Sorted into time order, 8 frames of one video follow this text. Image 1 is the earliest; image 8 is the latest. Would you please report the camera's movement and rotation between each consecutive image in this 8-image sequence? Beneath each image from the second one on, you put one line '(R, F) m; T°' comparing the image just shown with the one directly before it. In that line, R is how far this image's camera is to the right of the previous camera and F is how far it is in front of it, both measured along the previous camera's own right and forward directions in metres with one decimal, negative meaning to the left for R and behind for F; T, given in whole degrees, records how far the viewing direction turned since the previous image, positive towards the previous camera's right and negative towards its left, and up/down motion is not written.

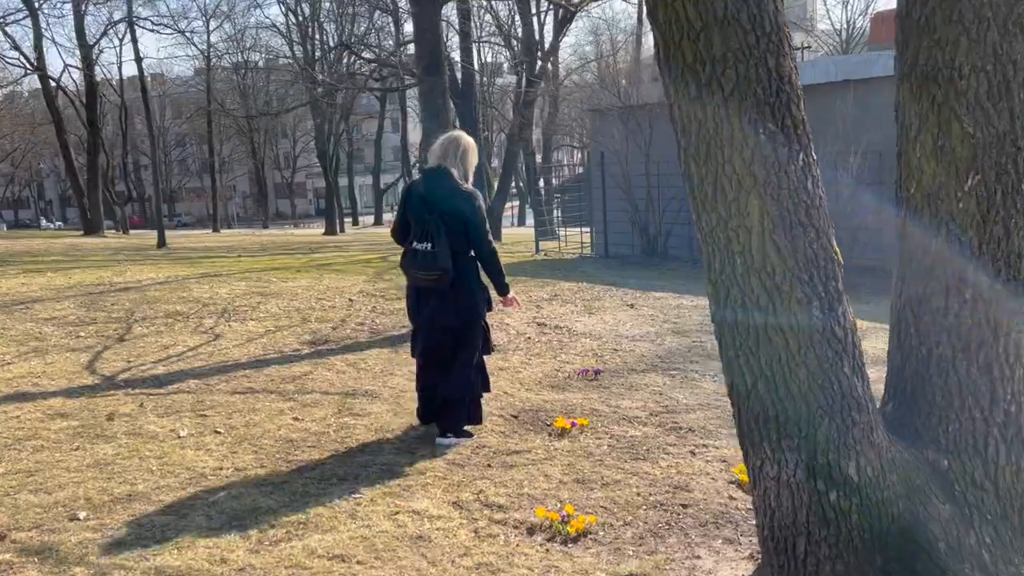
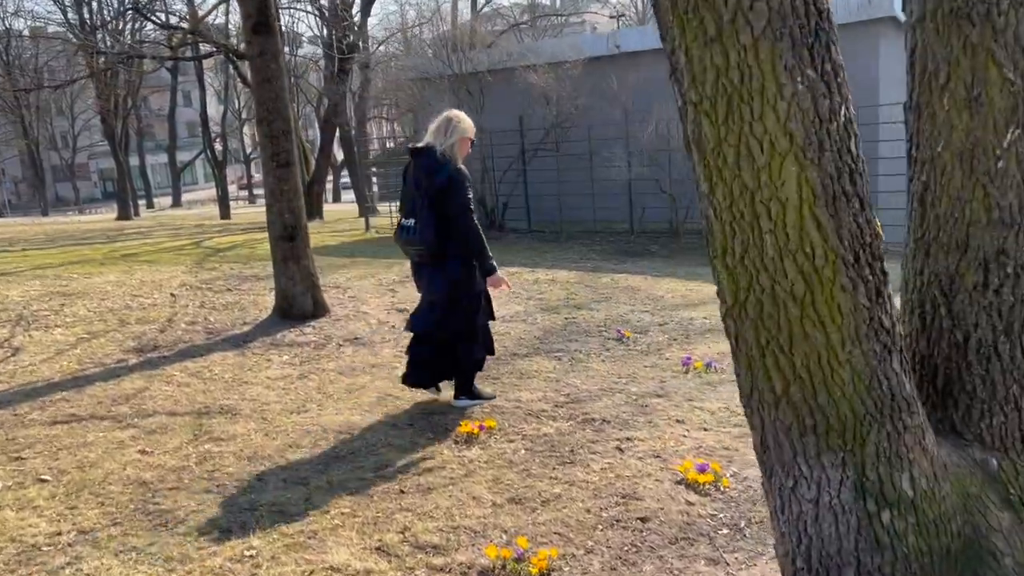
(-0.4, +0.7) m; +12°
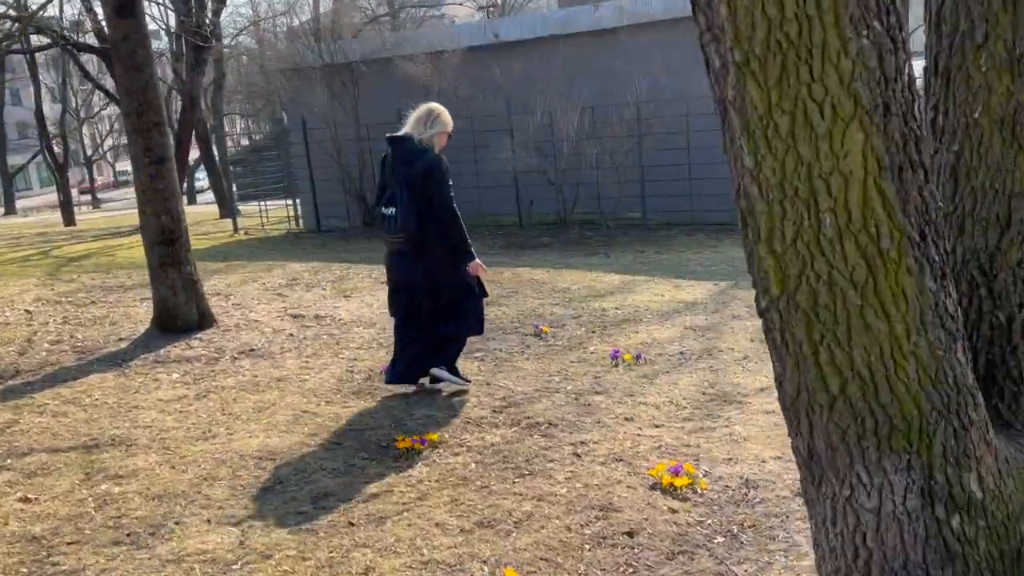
(-0.3, +0.4) m; +9°
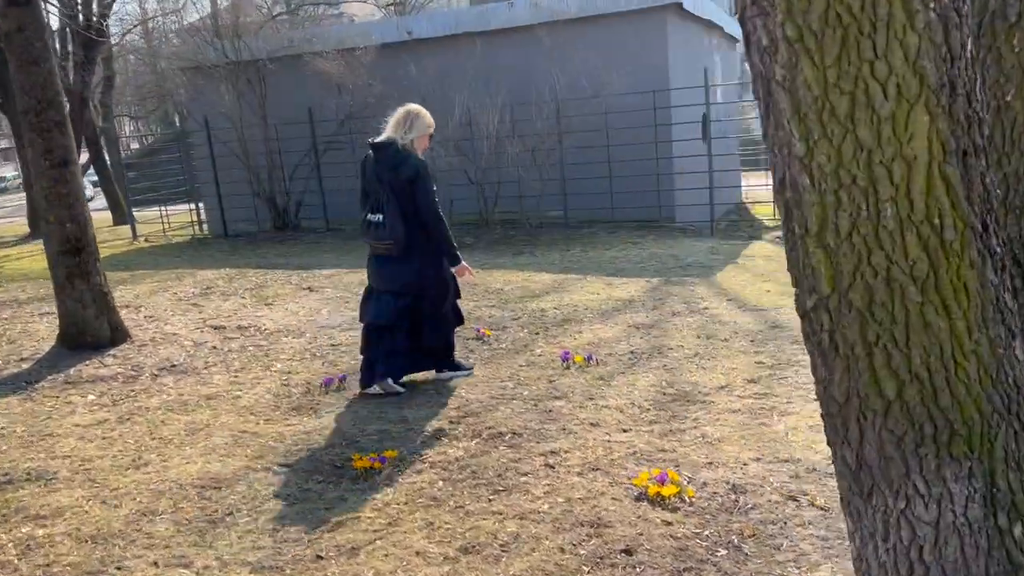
(-0.3, +0.3) m; +6°
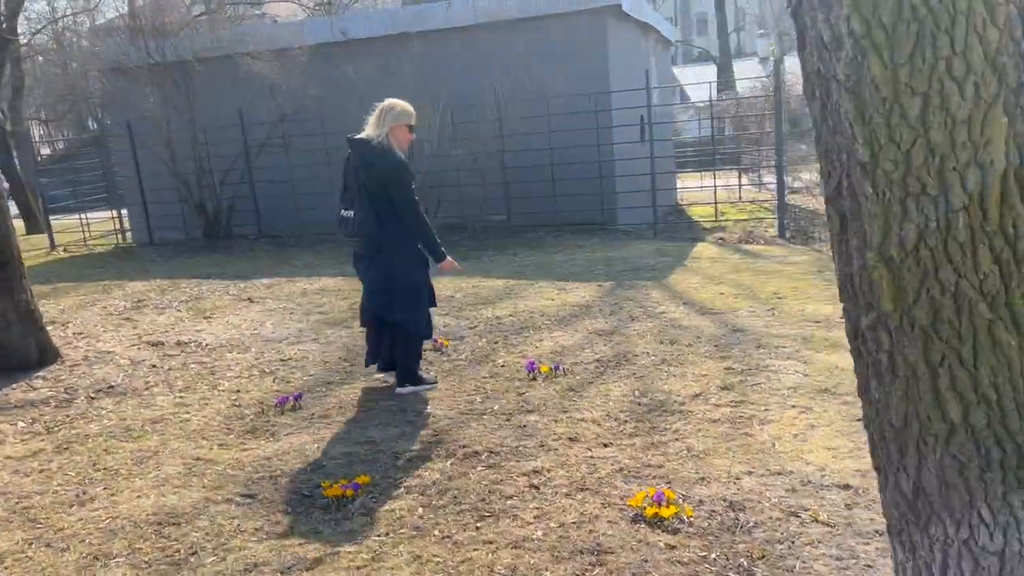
(-0.2, +0.2) m; +5°
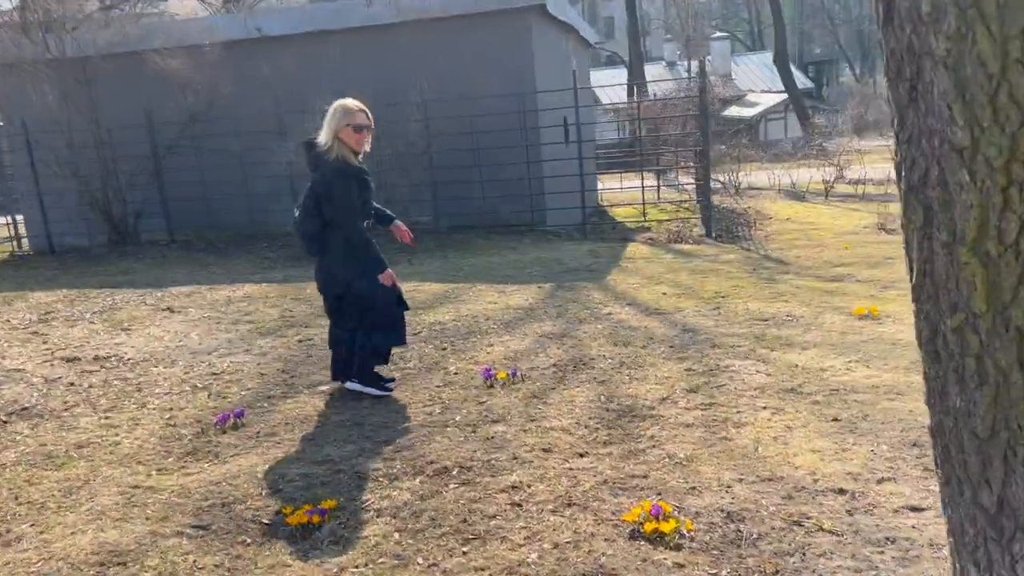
(-0.3, +0.3) m; +6°
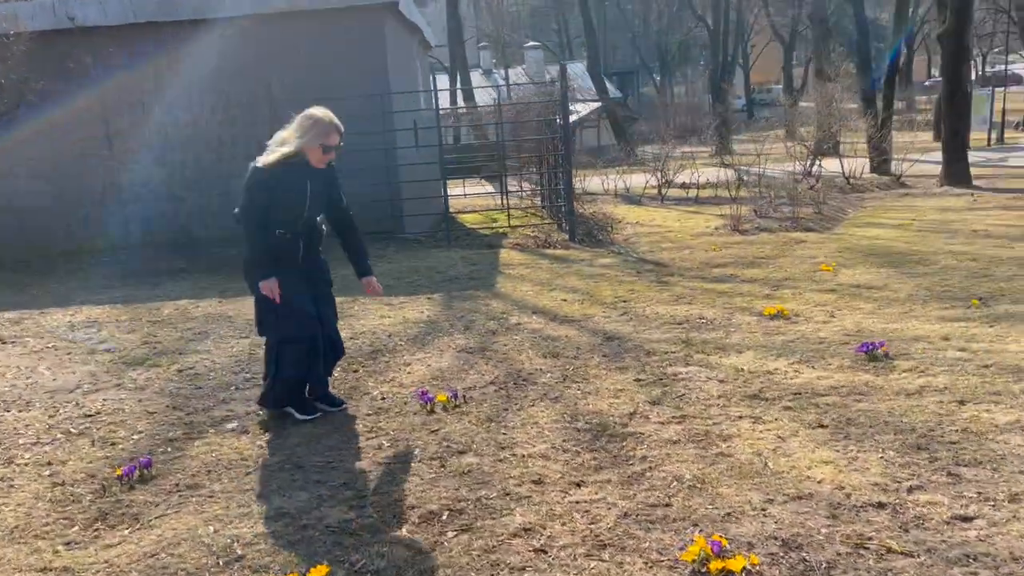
(-0.7, +0.5) m; +12°
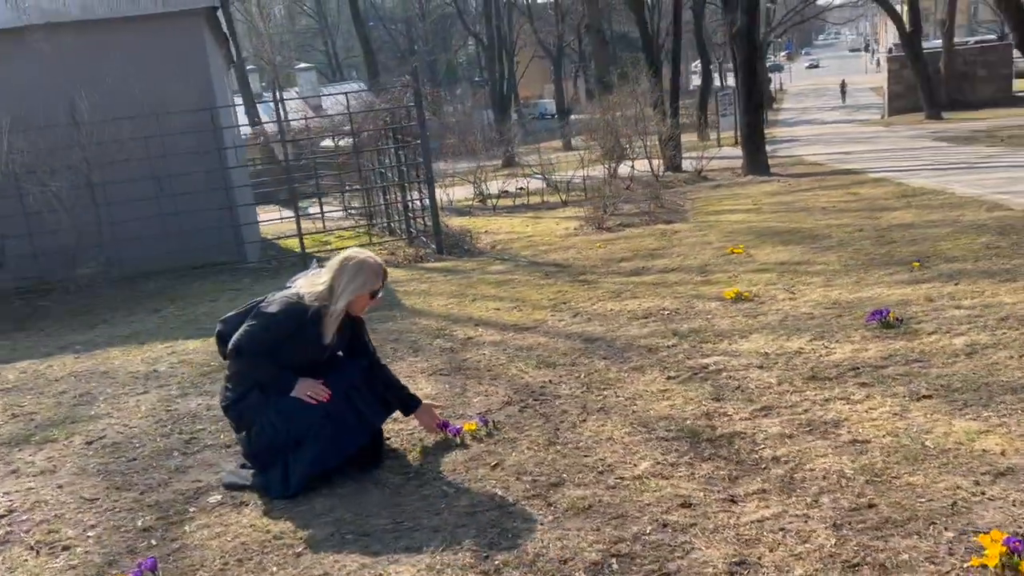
(-1.1, +0.8) m; +14°
